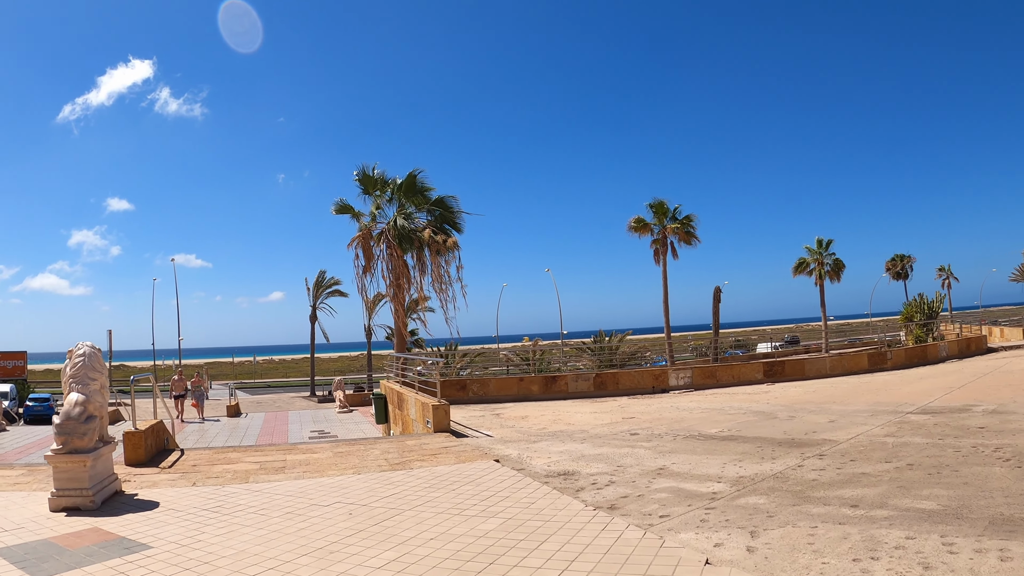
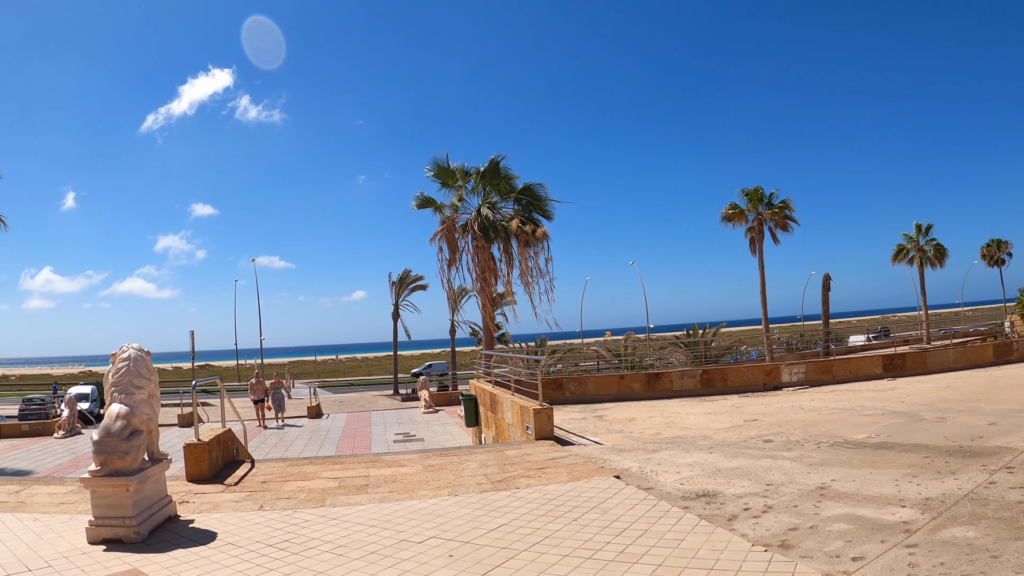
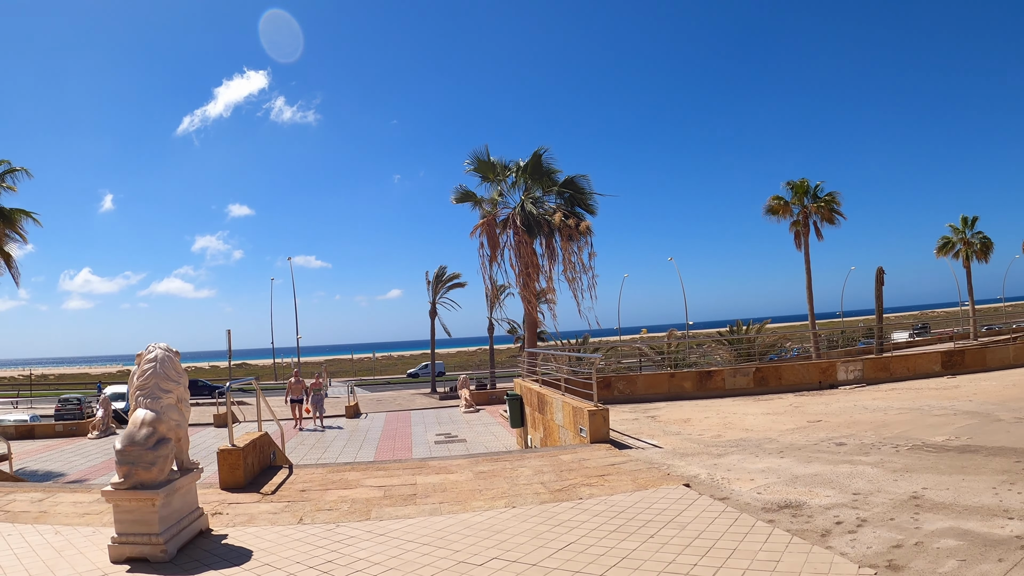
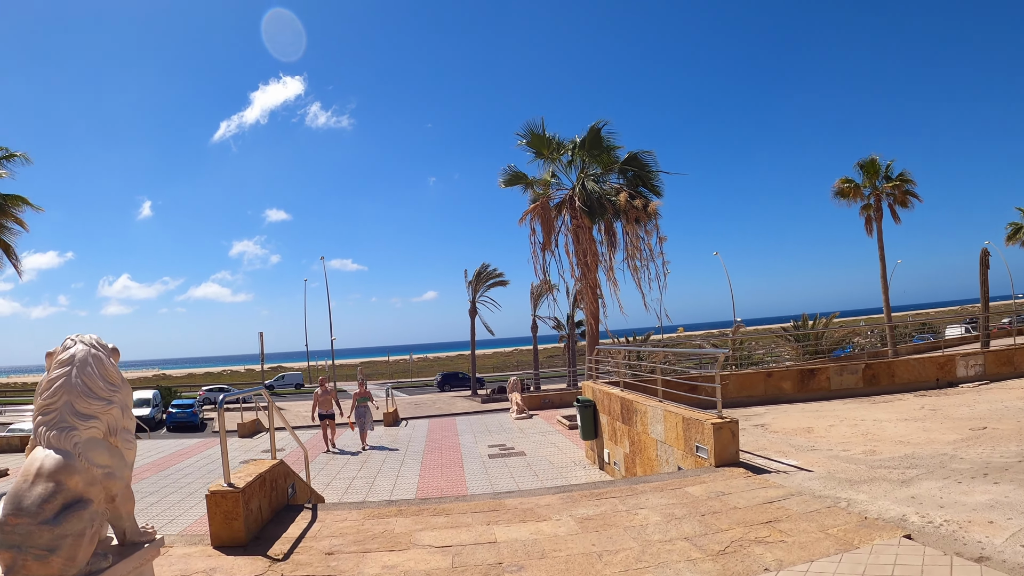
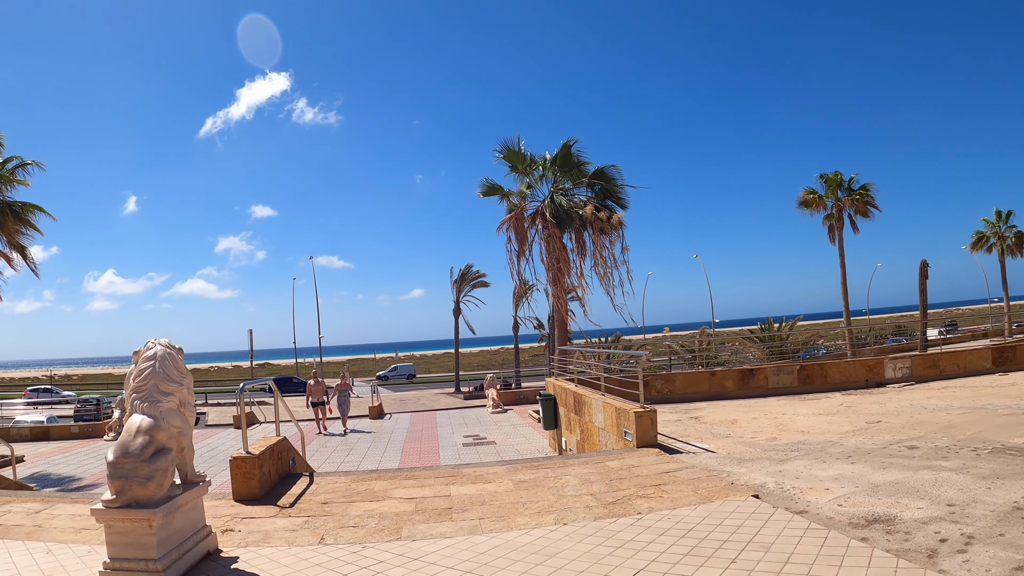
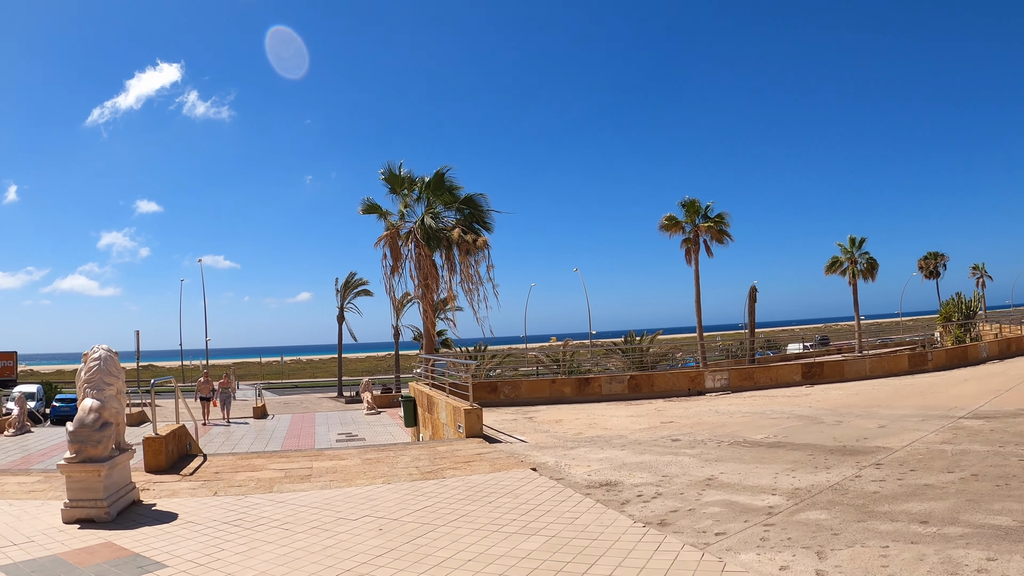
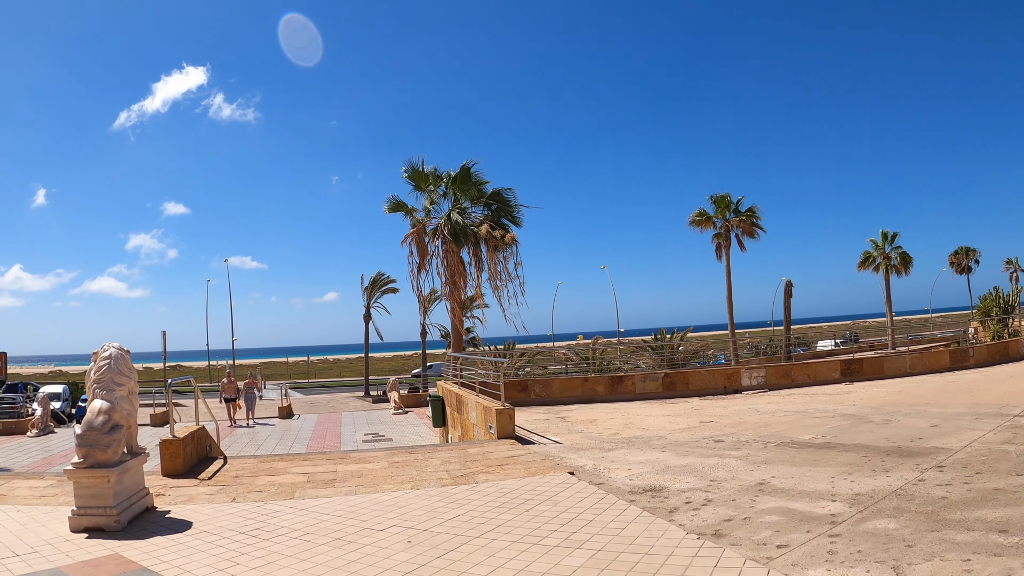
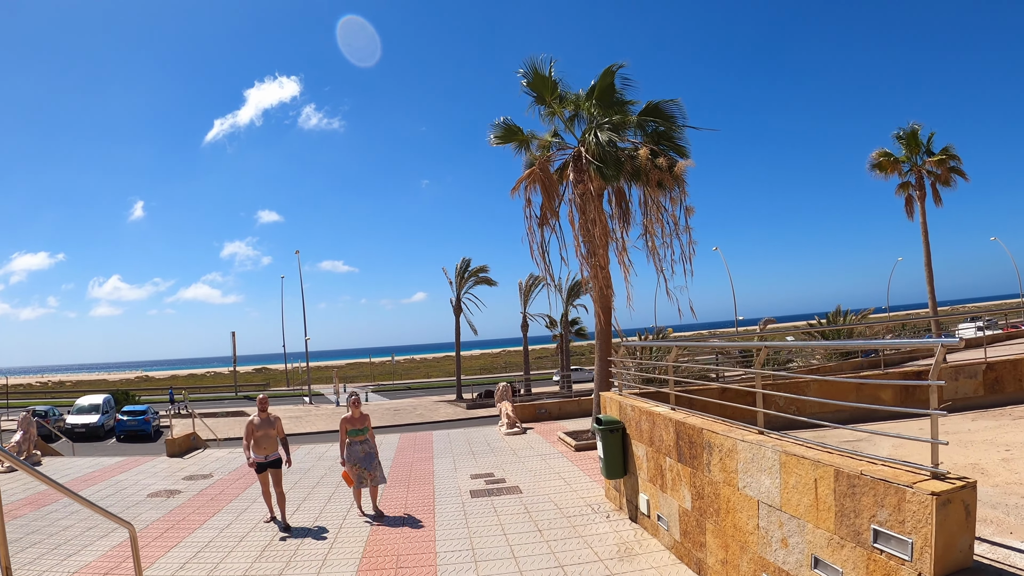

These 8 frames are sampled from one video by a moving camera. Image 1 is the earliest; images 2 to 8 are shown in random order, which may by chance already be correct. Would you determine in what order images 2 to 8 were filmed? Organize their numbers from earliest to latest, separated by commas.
6, 7, 2, 3, 5, 4, 8
